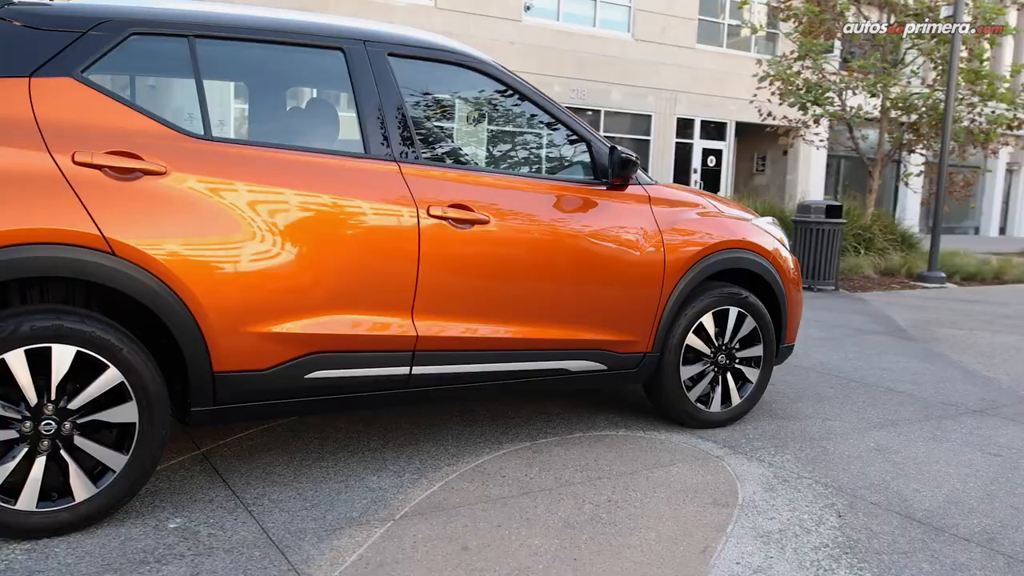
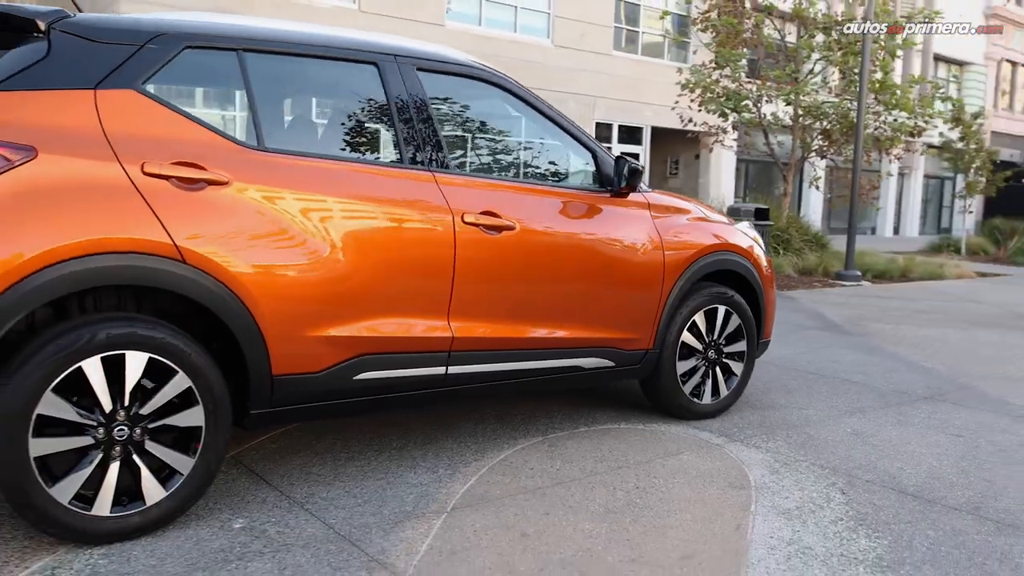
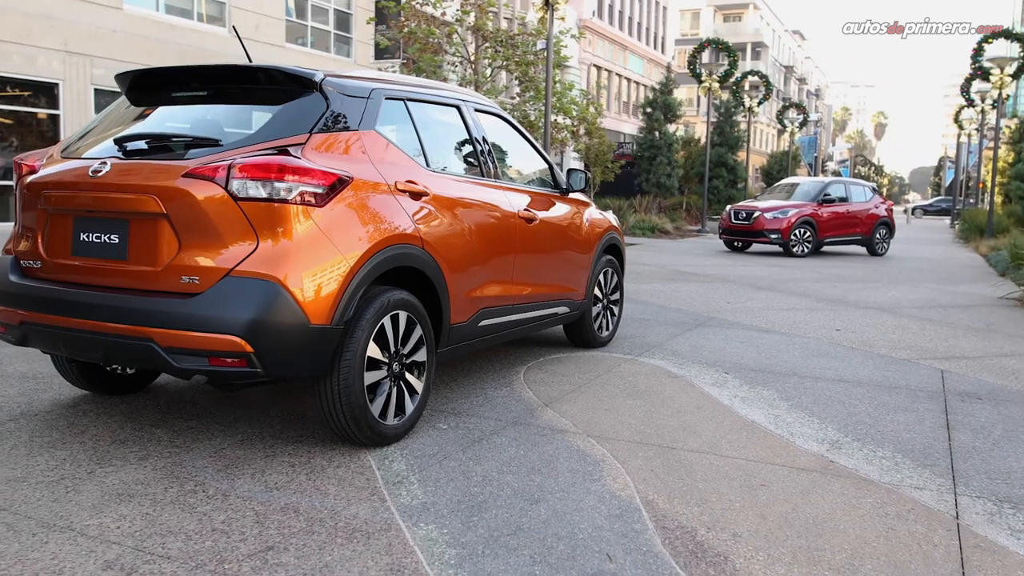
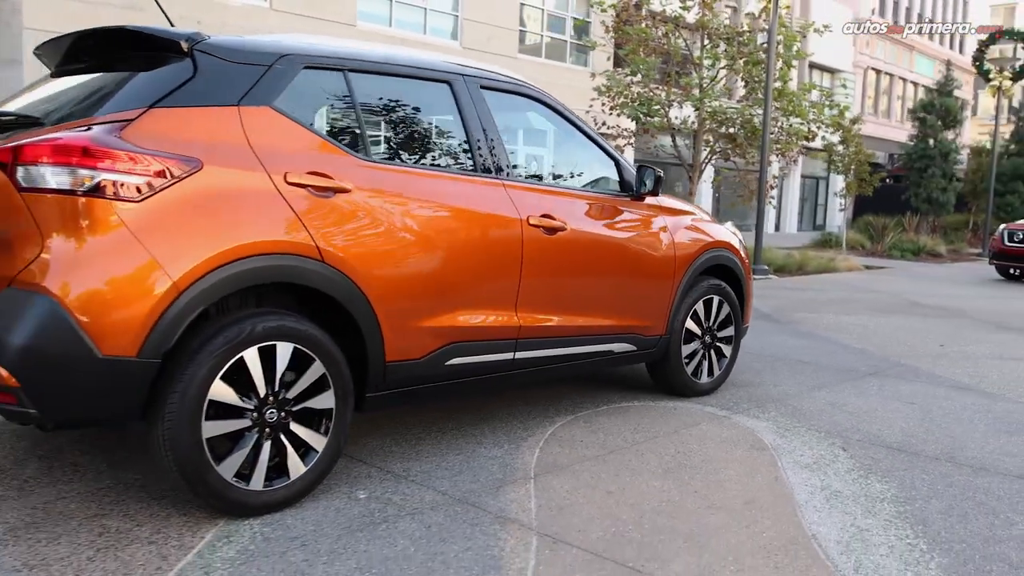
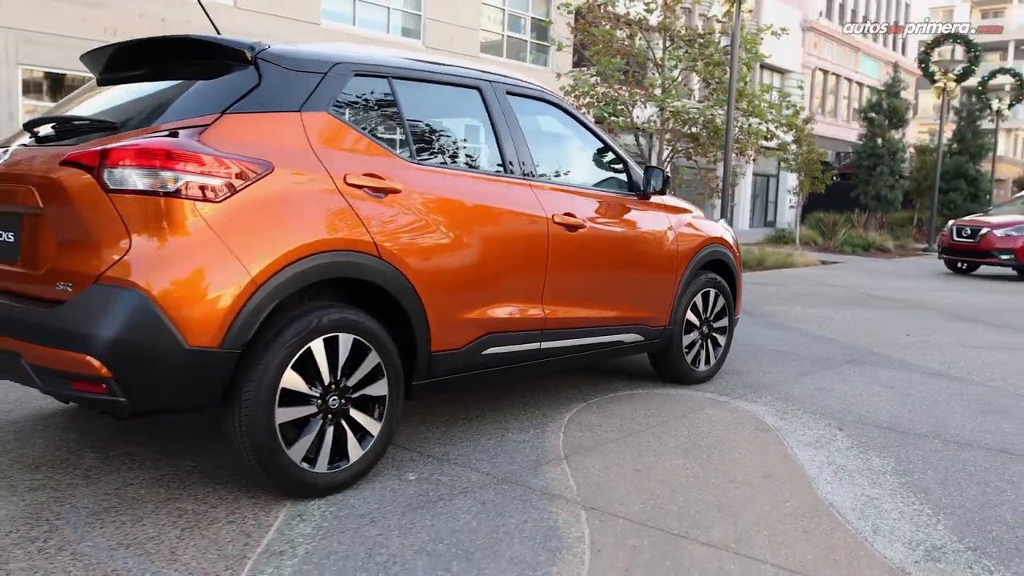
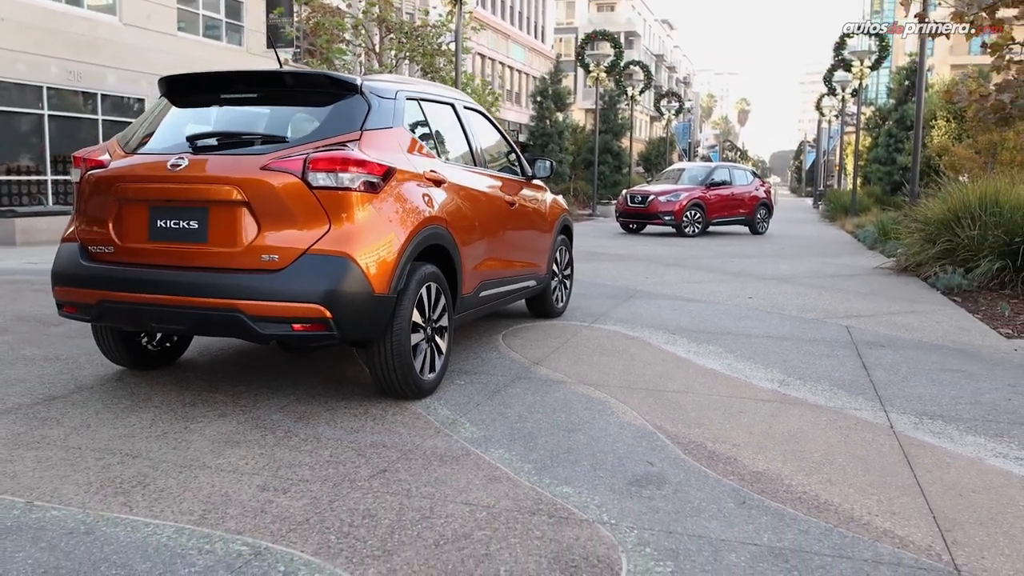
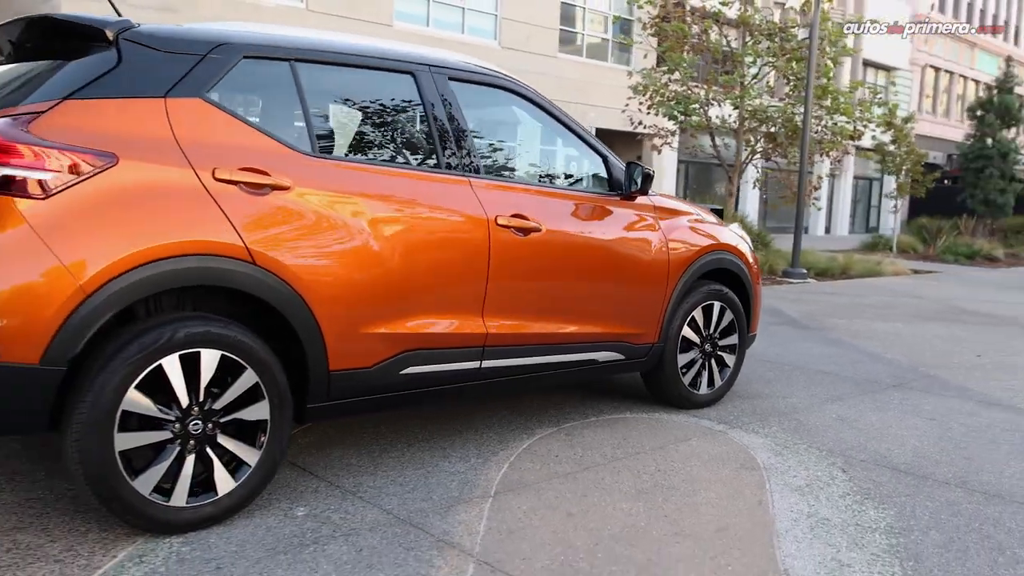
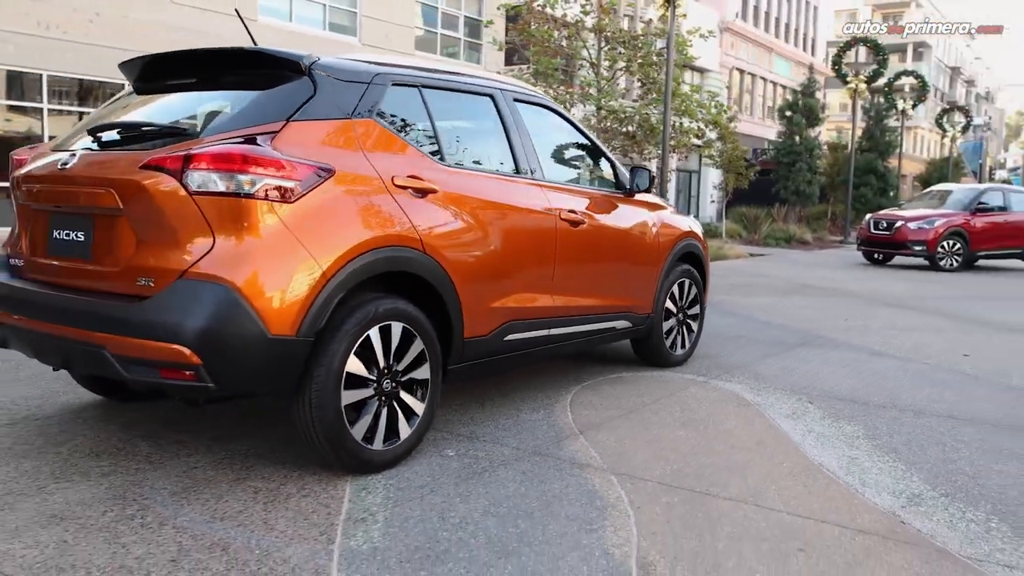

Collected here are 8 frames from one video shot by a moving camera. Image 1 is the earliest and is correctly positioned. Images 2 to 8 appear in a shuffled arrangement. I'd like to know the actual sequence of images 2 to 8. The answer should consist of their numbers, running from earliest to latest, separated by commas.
2, 7, 4, 5, 8, 3, 6
